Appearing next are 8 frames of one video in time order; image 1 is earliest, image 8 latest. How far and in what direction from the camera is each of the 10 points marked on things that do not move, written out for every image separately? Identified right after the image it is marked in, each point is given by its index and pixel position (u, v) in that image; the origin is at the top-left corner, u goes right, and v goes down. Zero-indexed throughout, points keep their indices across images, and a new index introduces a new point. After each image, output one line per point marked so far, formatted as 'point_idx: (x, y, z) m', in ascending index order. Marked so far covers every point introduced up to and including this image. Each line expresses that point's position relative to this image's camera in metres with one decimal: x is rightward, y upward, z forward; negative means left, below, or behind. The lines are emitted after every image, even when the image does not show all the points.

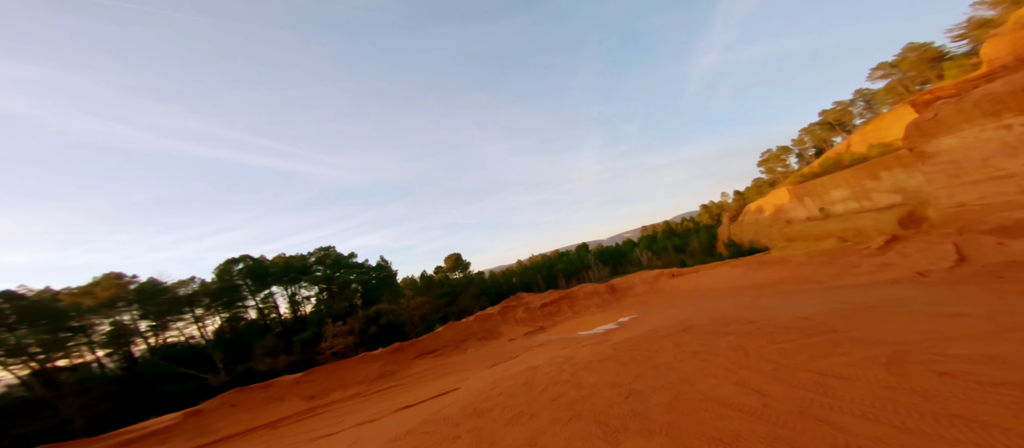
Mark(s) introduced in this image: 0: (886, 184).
0: (+21.2, +2.4, +19.3) m
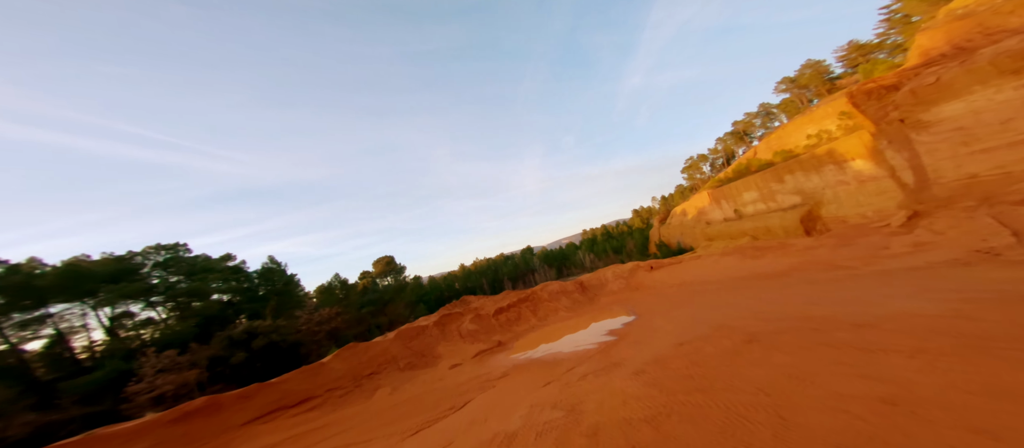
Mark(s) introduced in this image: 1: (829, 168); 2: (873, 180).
0: (+17.7, +2.5, +21.2) m
1: (+17.4, +3.3, +18.2) m
2: (+17.7, +2.2, +16.4) m
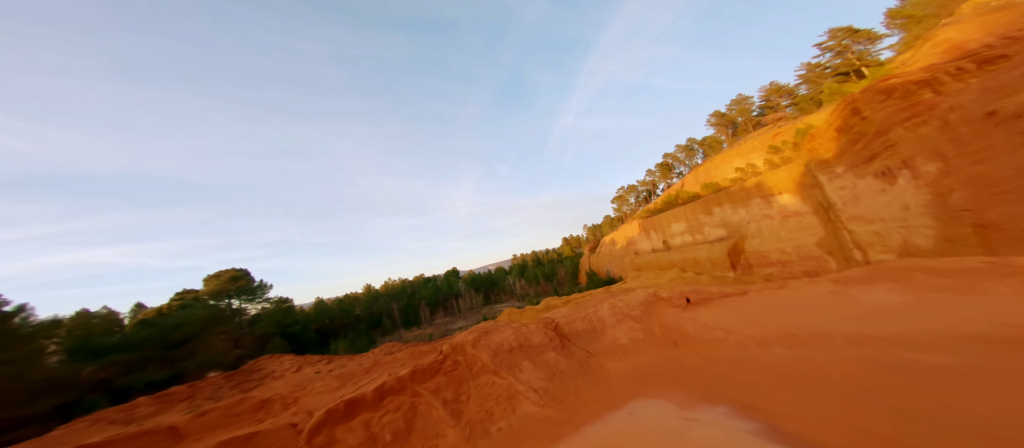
0: (+13.3, +0.4, +21.2) m
1: (+13.7, +1.4, +18.3) m
2: (+14.3, +0.4, +16.5) m
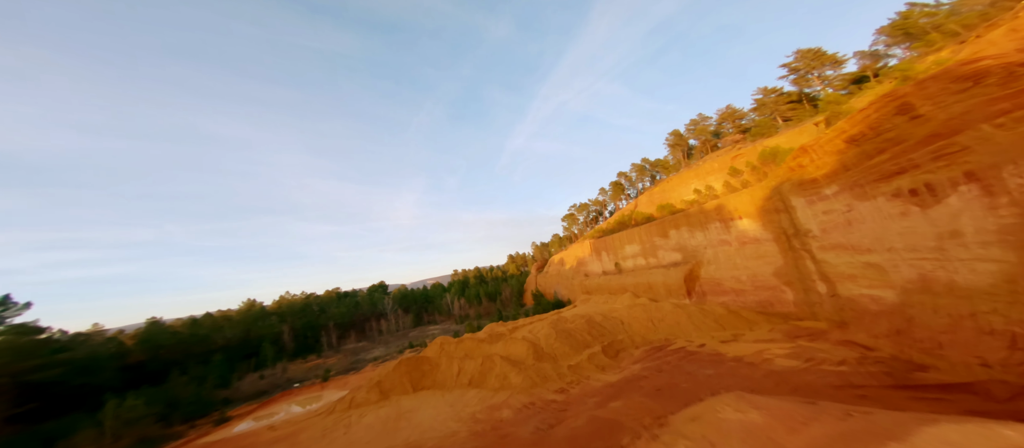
0: (+10.0, -1.1, +20.1) m
1: (+10.9, 0.0, +17.4) m
2: (+11.7, -0.9, +15.6) m
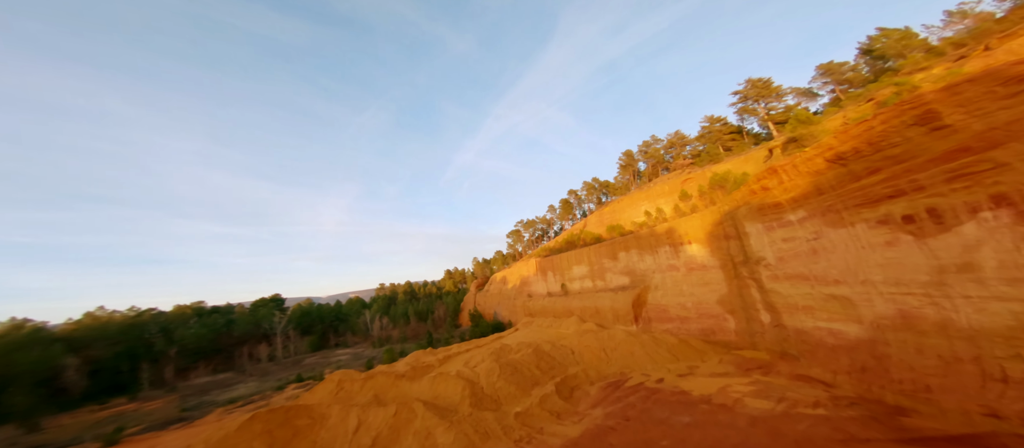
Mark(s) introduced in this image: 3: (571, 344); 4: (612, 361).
0: (+6.5, -2.4, +19.3) m
1: (+8.0, -1.3, +16.9) m
2: (+9.1, -2.2, +15.3) m
3: (+2.8, -5.6, +14.8) m
4: (+4.1, -5.5, +13.0) m
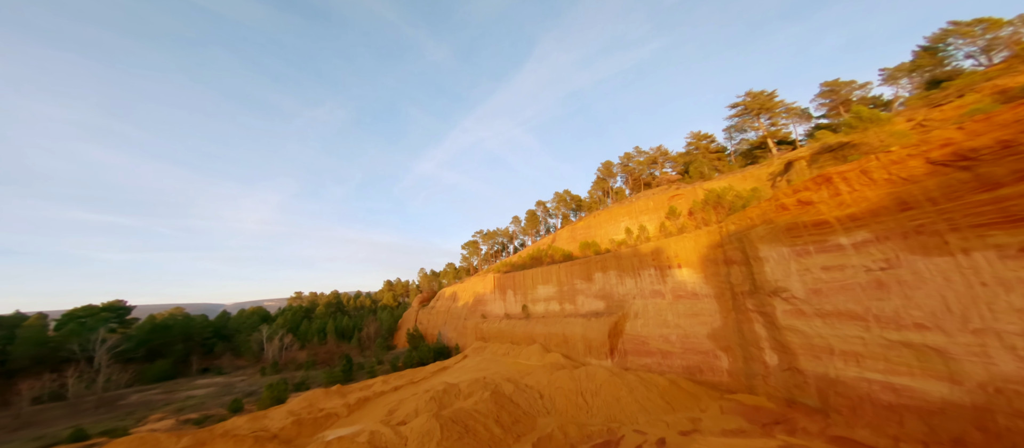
0: (+4.2, -3.2, +16.7) m
1: (+6.2, -2.1, +14.6) m
2: (+7.4, -3.0, +13.1) m
3: (+0.9, -5.7, +11.5) m
4: (+2.4, -5.7, +9.9) m
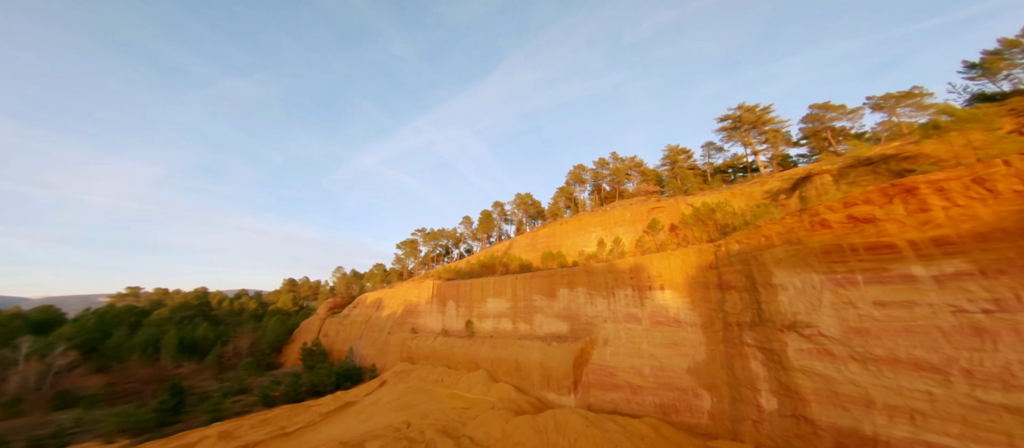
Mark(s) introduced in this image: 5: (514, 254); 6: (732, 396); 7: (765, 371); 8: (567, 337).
0: (+1.9, -3.5, +14.2) m
1: (+4.3, -2.6, +12.6) m
2: (+5.7, -3.6, +11.3) m
3: (-0.6, -5.5, +8.4) m
4: (+1.2, -5.6, +7.1) m
5: (0.0, -1.7, +18.3) m
6: (+6.8, -5.3, +9.7) m
7: (+7.1, -4.1, +8.9) m
8: (+2.2, -4.6, +13.4) m
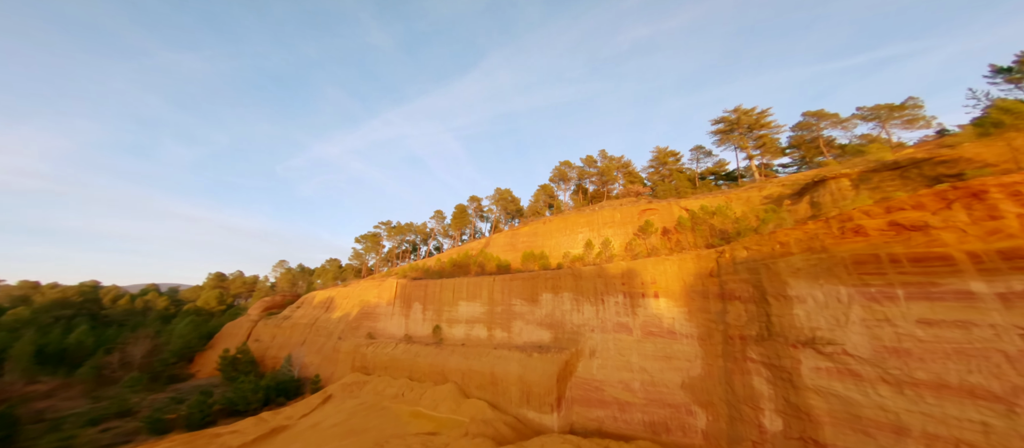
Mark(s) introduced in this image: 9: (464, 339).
0: (+1.0, -3.4, +12.9) m
1: (+3.6, -2.6, +11.6) m
2: (+5.0, -3.7, +10.4) m
3: (-1.0, -5.3, +6.9) m
4: (+0.9, -5.5, +5.8) m
5: (-1.3, -1.6, +16.8) m
6: (+6.2, -5.4, +8.9) m
7: (+6.6, -4.2, +8.2) m
8: (+1.4, -4.6, +12.1) m
9: (-2.1, -5.1, +14.3) m
